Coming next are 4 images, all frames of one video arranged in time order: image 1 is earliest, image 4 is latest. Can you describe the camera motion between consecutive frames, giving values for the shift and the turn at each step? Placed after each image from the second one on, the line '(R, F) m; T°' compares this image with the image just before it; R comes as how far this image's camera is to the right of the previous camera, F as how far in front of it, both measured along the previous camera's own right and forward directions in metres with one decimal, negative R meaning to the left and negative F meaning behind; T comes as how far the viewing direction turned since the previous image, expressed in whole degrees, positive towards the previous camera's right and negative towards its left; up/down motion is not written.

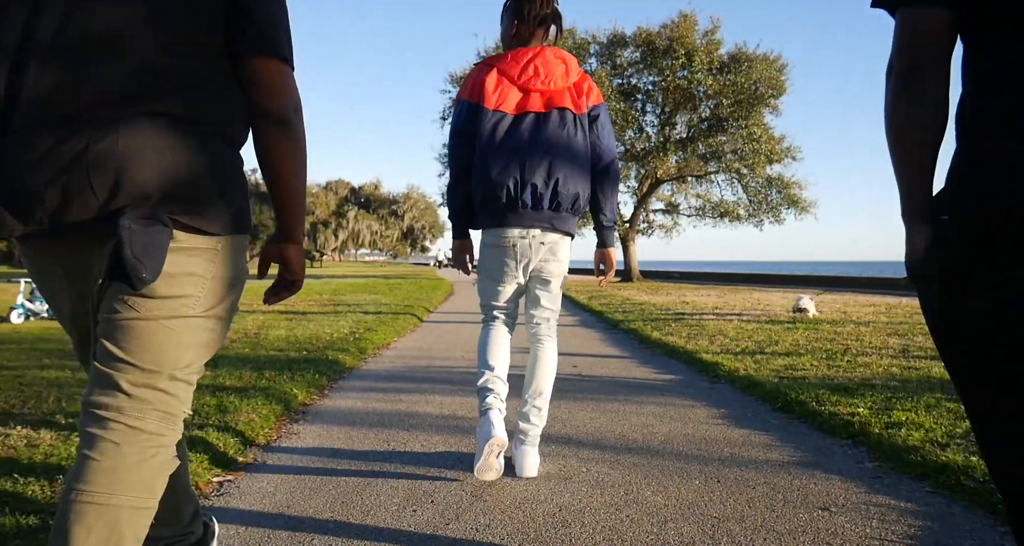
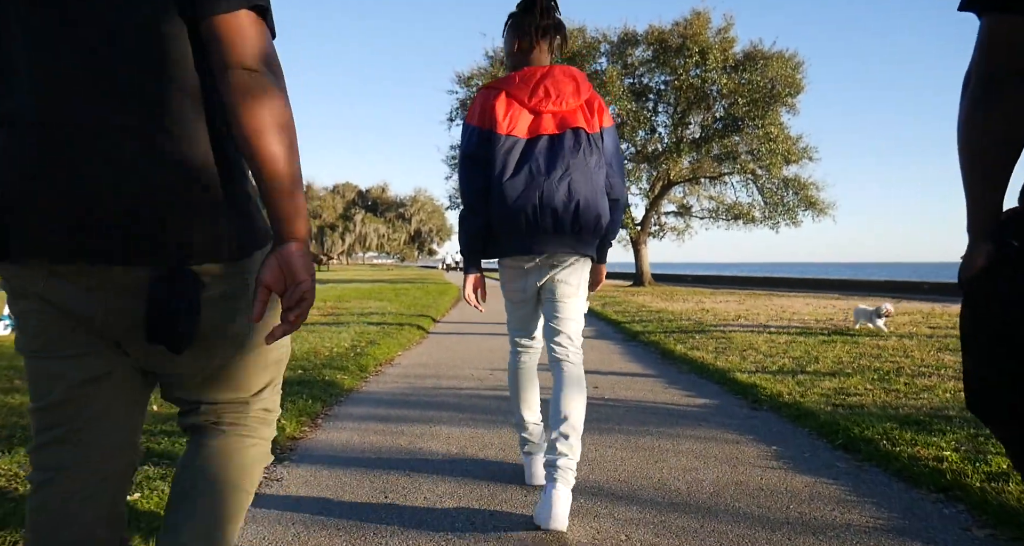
(-0.1, +0.6) m; -1°
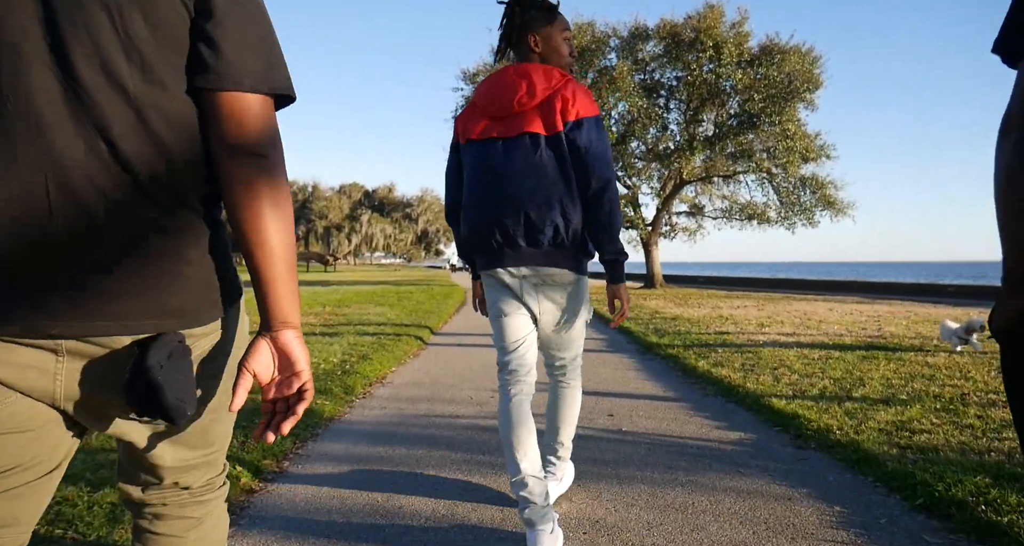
(0.0, +0.7) m; -1°
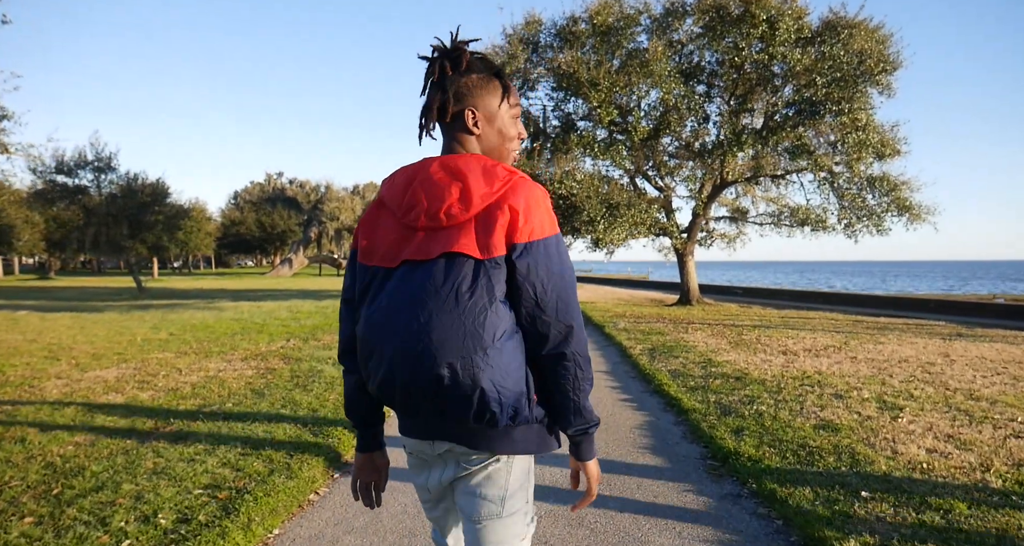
(+0.3, +3.3) m; -2°
